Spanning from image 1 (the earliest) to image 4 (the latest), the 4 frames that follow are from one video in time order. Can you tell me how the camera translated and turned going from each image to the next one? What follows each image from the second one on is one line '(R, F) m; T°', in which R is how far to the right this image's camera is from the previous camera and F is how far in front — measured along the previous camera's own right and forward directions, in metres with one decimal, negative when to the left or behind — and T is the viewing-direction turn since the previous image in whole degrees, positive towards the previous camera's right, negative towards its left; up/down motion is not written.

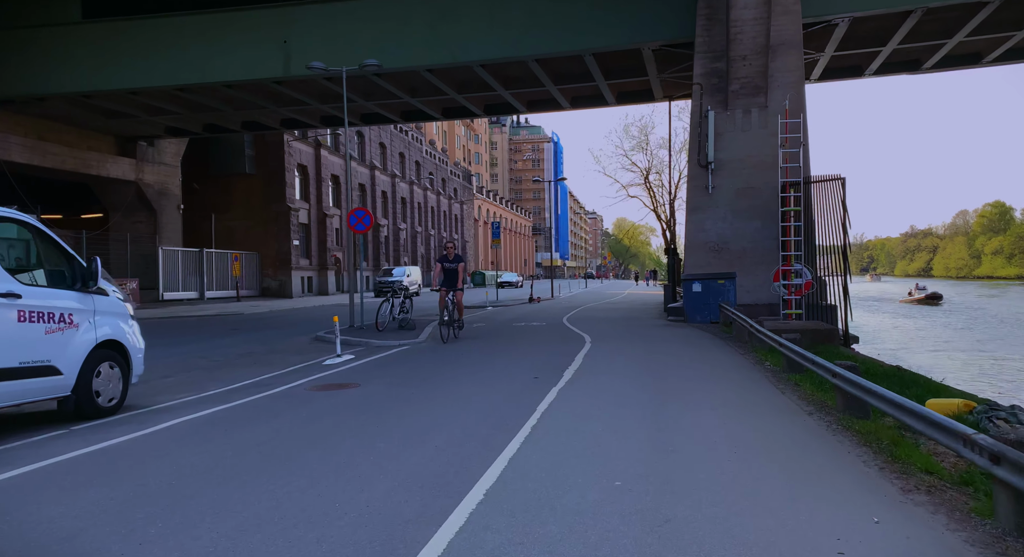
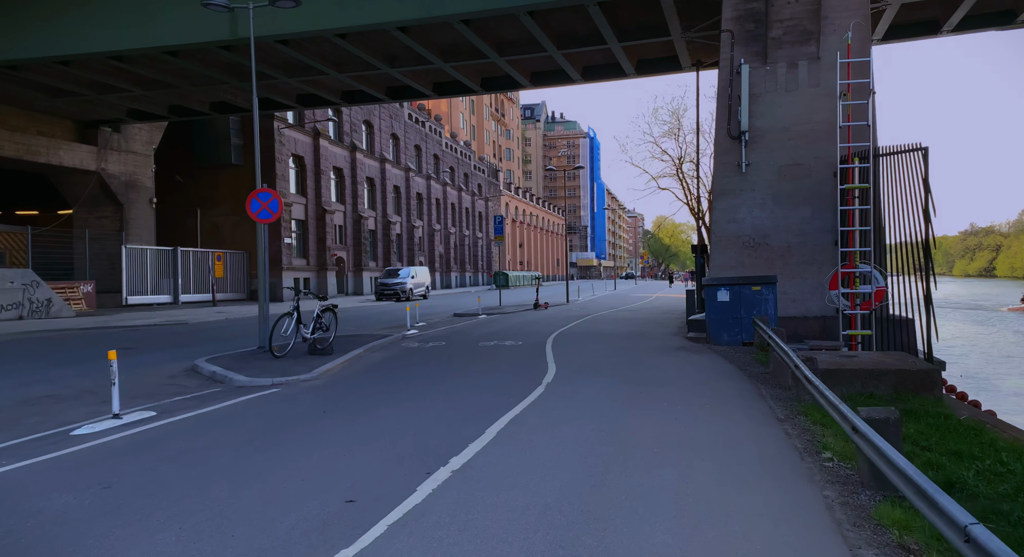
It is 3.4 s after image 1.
(+1.5, +4.5) m; -3°
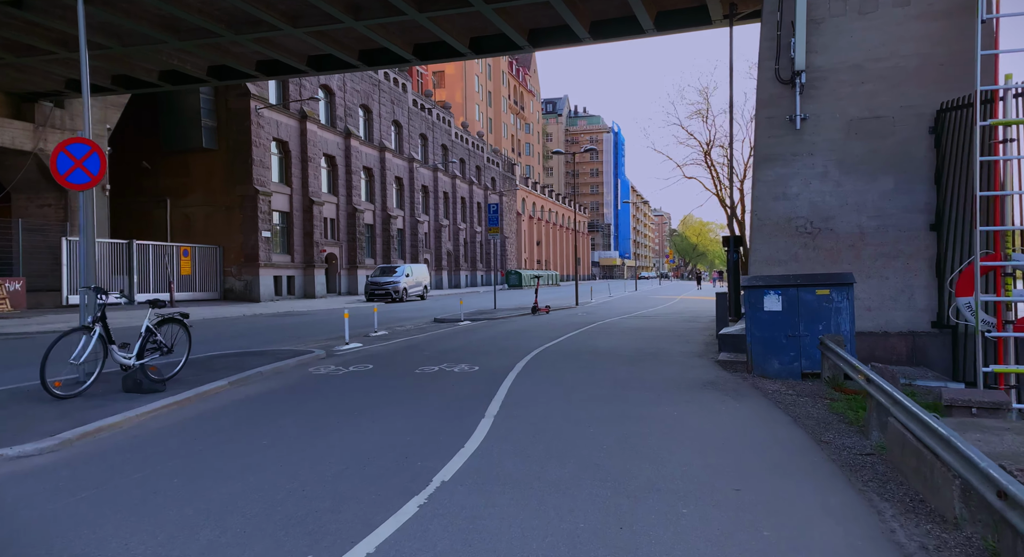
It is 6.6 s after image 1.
(+1.0, +4.5) m; -2°
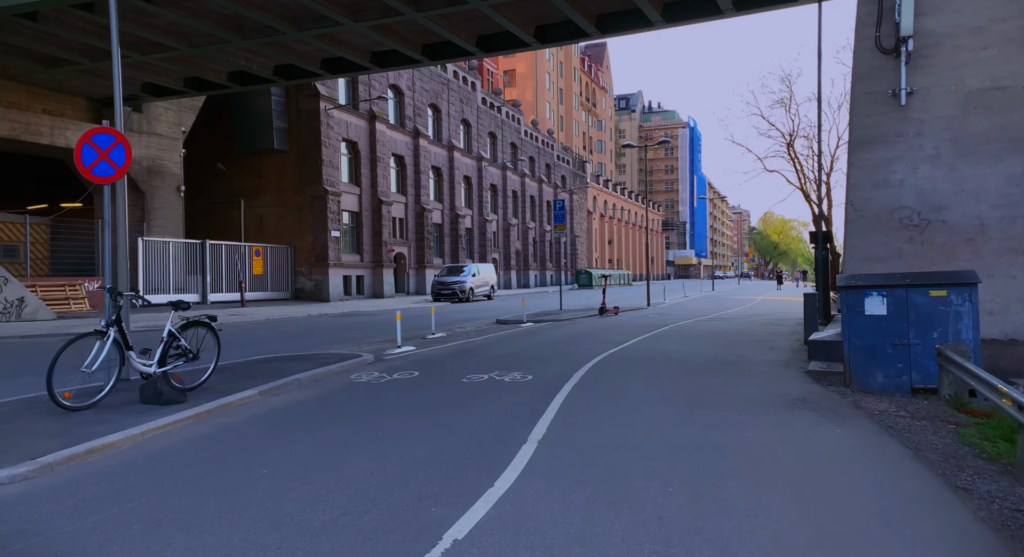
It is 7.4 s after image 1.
(+0.2, +1.0) m; -6°
